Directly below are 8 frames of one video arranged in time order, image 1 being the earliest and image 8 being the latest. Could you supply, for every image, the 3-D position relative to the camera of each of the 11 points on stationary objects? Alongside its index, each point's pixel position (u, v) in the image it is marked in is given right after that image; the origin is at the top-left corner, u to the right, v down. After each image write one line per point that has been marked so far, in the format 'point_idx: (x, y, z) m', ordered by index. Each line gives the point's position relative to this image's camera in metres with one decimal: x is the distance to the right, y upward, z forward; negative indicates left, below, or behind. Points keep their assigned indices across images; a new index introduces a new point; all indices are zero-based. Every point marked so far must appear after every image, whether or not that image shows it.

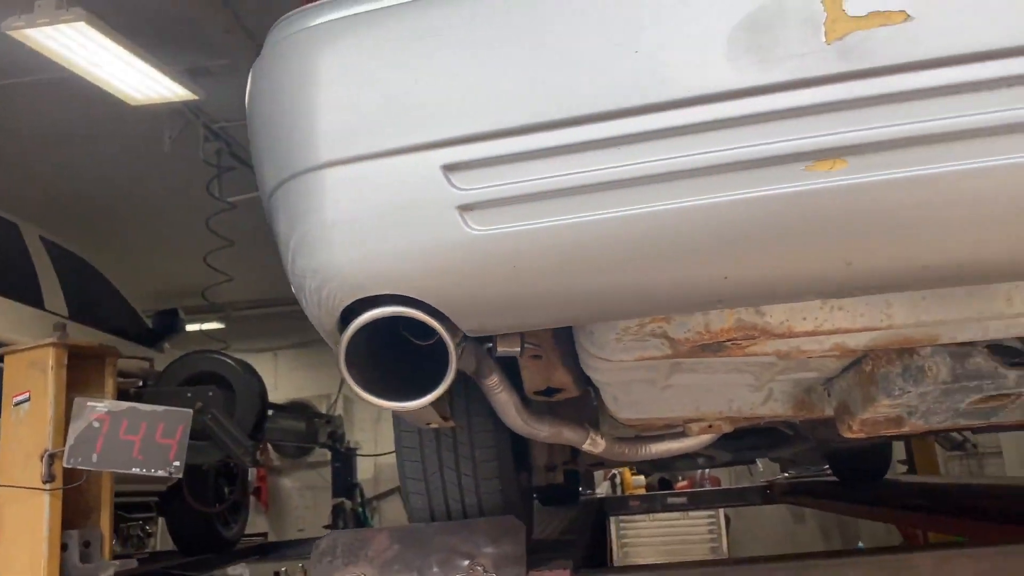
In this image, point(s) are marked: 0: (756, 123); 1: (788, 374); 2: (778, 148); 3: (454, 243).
0: (+0.2, +0.1, +0.6) m
1: (+0.4, -0.1, +1.1) m
2: (+0.2, +0.1, +0.6) m
3: (0.0, 0.0, +0.7) m
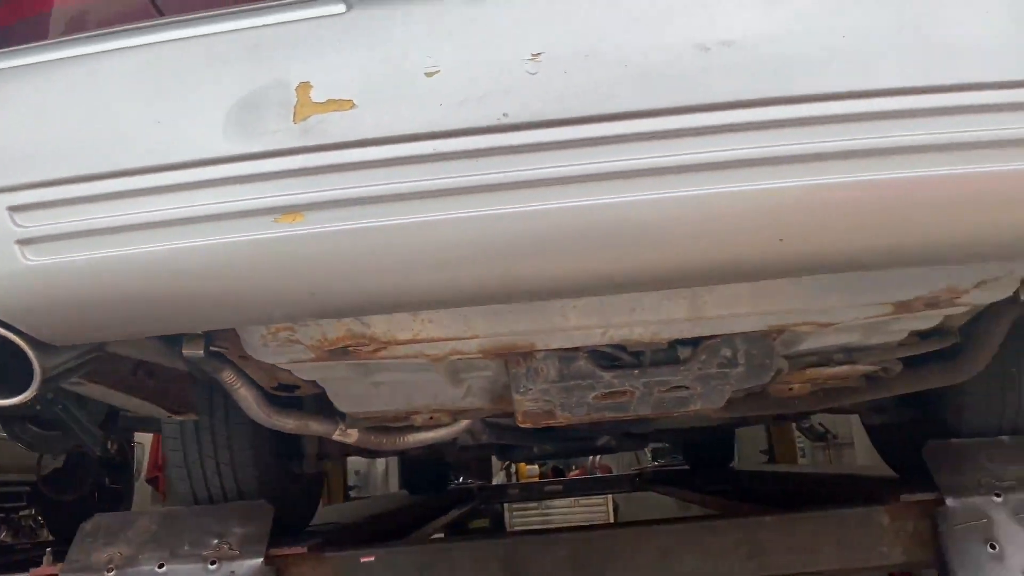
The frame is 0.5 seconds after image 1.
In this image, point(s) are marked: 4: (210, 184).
0: (-0.2, +0.1, +0.8) m
1: (-0.1, -0.1, +1.3) m
2: (-0.2, +0.1, +0.8) m
3: (-0.5, 0.0, +0.8) m
4: (-0.3, +0.1, +0.8) m
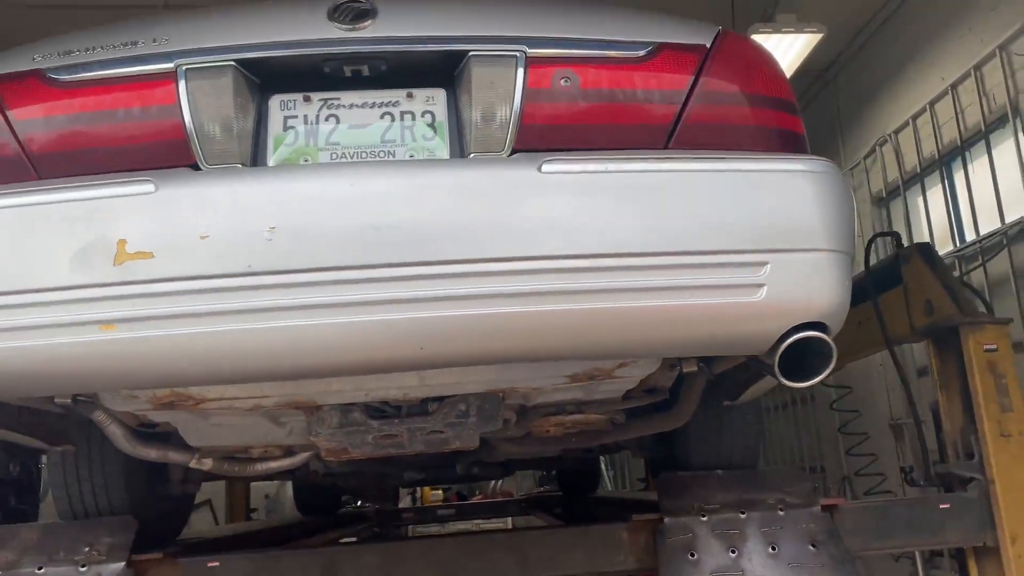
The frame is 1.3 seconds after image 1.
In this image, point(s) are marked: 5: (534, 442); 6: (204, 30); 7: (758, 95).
0: (-0.6, 0.0, +1.2) m
1: (-0.5, -0.3, +1.7) m
2: (-0.6, 0.0, +1.2) m
3: (-0.8, -0.1, +1.2) m
4: (-0.6, 0.0, +1.2) m
5: (+0.1, -0.4, +2.1) m
6: (-0.5, +0.4, +1.4) m
7: (+0.4, +0.3, +1.5) m
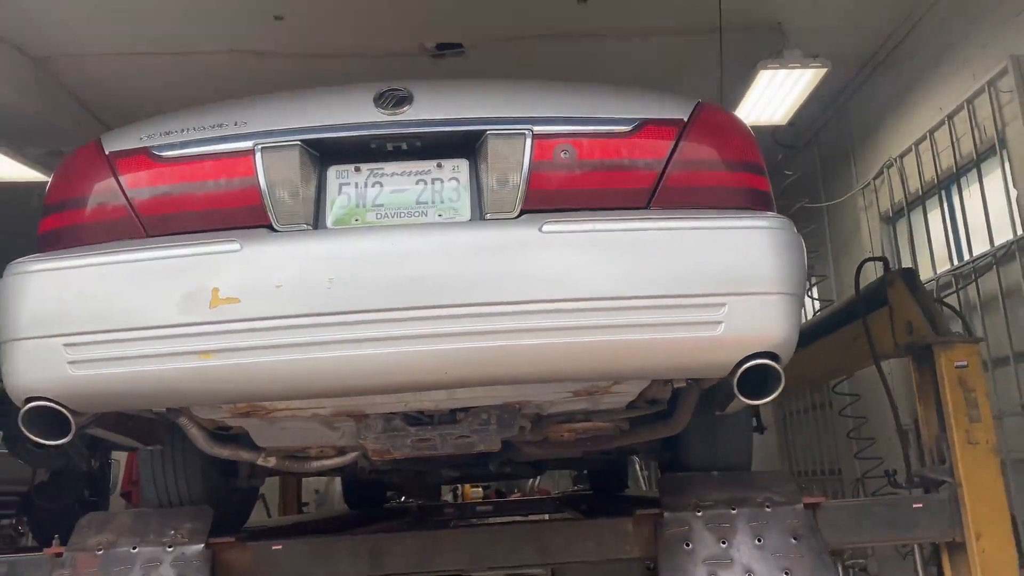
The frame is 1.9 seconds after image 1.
0: (-0.6, -0.1, +1.5) m
1: (-0.4, -0.3, +2.1) m
2: (-0.6, -0.1, +1.5) m
3: (-0.8, -0.2, +1.5) m
4: (-0.6, -0.1, +1.5) m
5: (+0.1, -0.5, +2.5) m
6: (-0.5, +0.3, +1.7) m
7: (+0.4, +0.3, +1.7) m
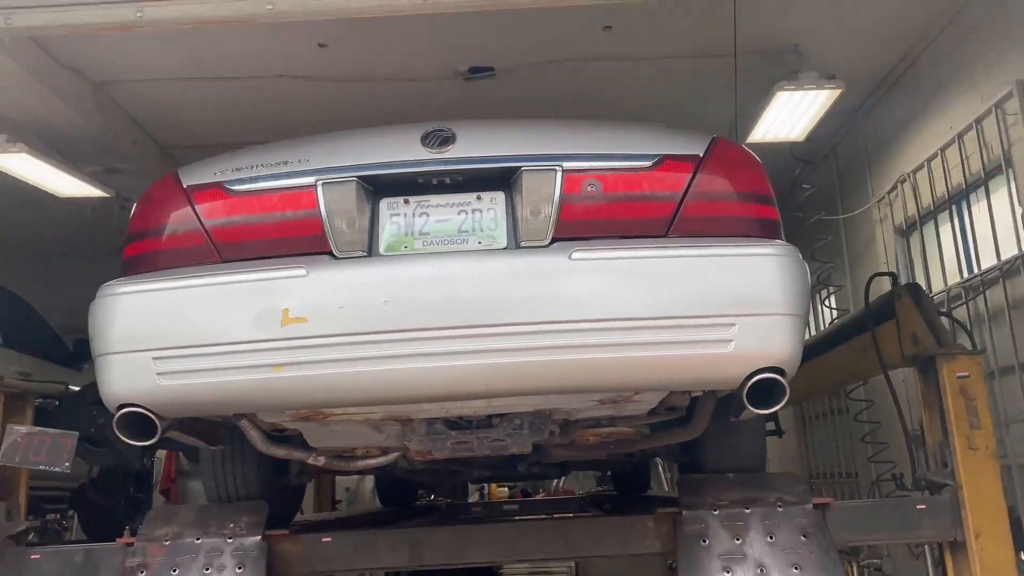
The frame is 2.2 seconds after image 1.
0: (-0.5, -0.1, +1.7) m
1: (-0.3, -0.4, +2.3) m
2: (-0.5, -0.1, +1.7) m
3: (-0.7, -0.2, +1.8) m
4: (-0.5, -0.1, +1.7) m
5: (+0.2, -0.5, +2.6) m
6: (-0.4, +0.3, +1.9) m
7: (+0.5, +0.2, +1.9) m
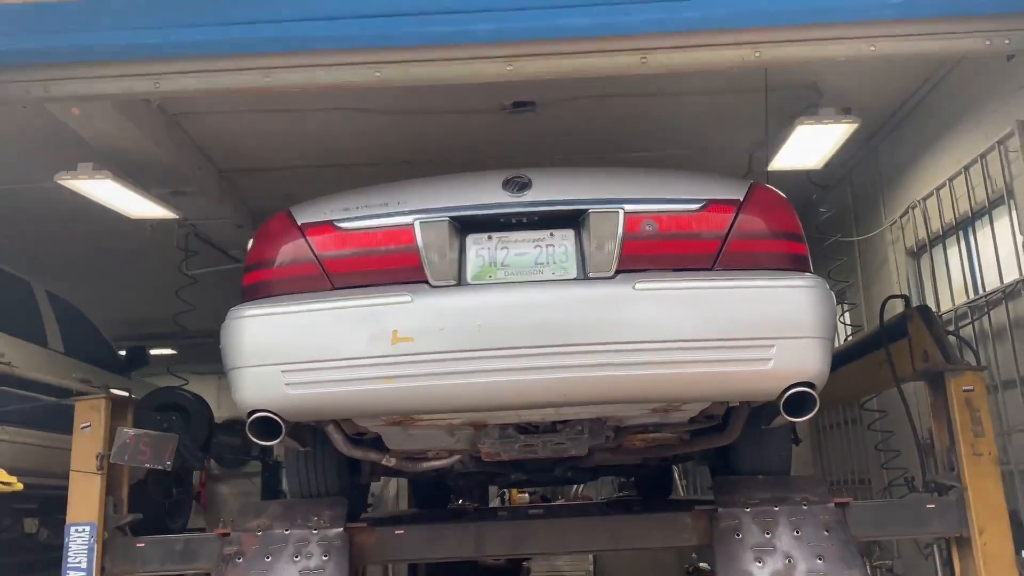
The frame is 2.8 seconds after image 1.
0: (-0.3, -0.2, +2.0) m
1: (-0.2, -0.4, +2.6) m
2: (-0.3, -0.2, +2.0) m
3: (-0.6, -0.3, +2.1) m
4: (-0.4, -0.2, +2.0) m
5: (+0.4, -0.6, +3.0) m
6: (-0.2, +0.2, +2.3) m
7: (+0.7, +0.2, +2.2) m
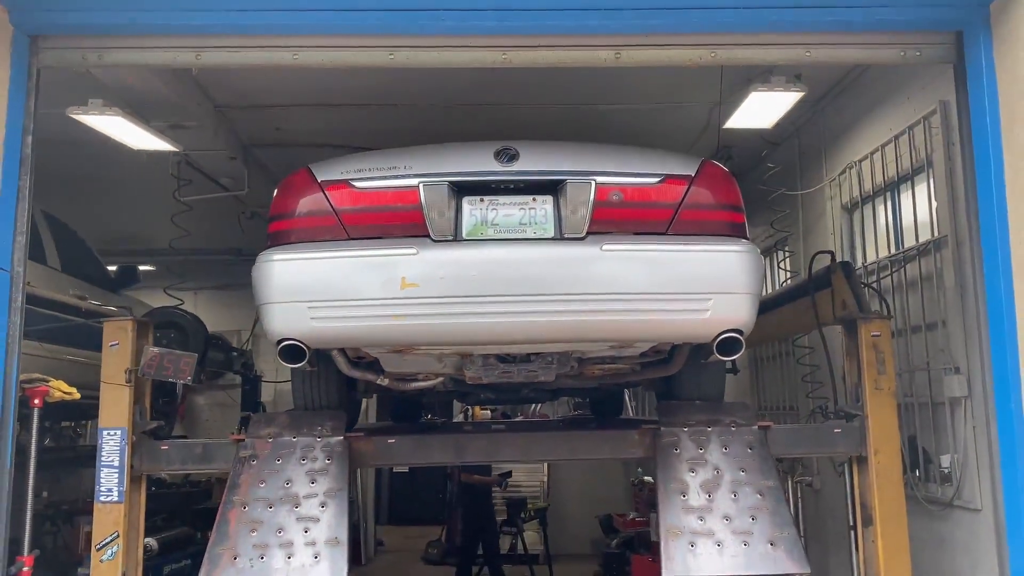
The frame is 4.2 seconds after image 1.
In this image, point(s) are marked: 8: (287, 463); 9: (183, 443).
0: (-0.4, 0.0, +2.5) m
1: (-0.2, -0.3, +3.1) m
2: (-0.4, -0.1, +2.5) m
3: (-0.6, -0.1, +2.5) m
4: (-0.4, 0.0, +2.5) m
5: (+0.3, -0.4, +3.5) m
6: (-0.3, +0.4, +2.7) m
7: (+0.7, +0.3, +2.7) m
8: (-0.8, -0.7, +3.2) m
9: (-1.3, -0.6, +3.3) m
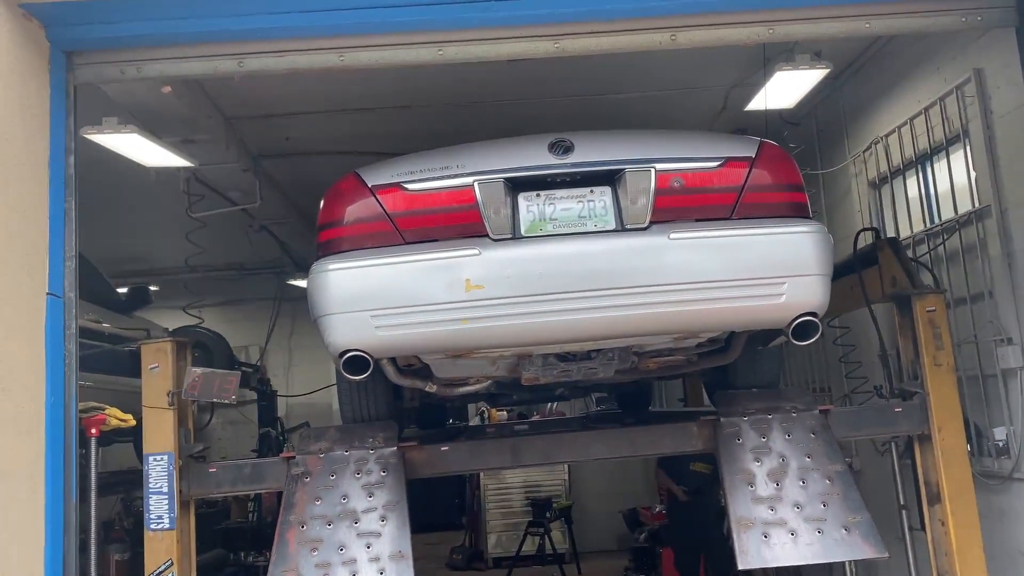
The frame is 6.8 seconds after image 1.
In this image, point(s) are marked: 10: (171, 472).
0: (-0.2, -0.1, +2.4) m
1: (0.0, -0.3, +3.0) m
2: (-0.2, -0.1, +2.4) m
3: (-0.4, -0.1, +2.4) m
4: (-0.2, -0.1, +2.4) m
5: (+0.5, -0.3, +3.4) m
6: (-0.1, +0.4, +2.6) m
7: (+0.8, +0.3, +2.6) m
8: (-0.6, -0.7, +3.1) m
9: (-1.1, -0.7, +3.2) m
10: (-1.3, -0.7, +3.1) m
